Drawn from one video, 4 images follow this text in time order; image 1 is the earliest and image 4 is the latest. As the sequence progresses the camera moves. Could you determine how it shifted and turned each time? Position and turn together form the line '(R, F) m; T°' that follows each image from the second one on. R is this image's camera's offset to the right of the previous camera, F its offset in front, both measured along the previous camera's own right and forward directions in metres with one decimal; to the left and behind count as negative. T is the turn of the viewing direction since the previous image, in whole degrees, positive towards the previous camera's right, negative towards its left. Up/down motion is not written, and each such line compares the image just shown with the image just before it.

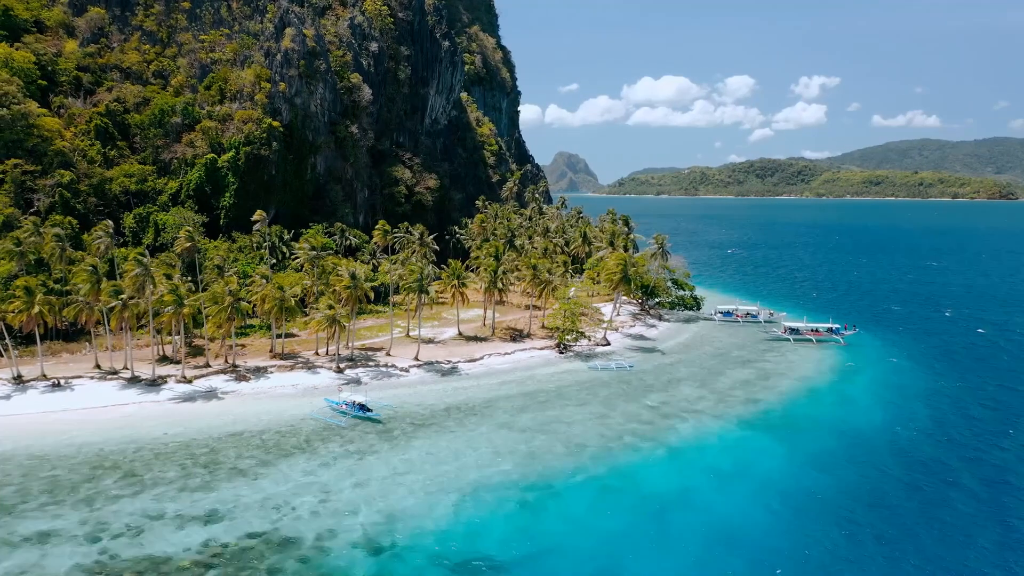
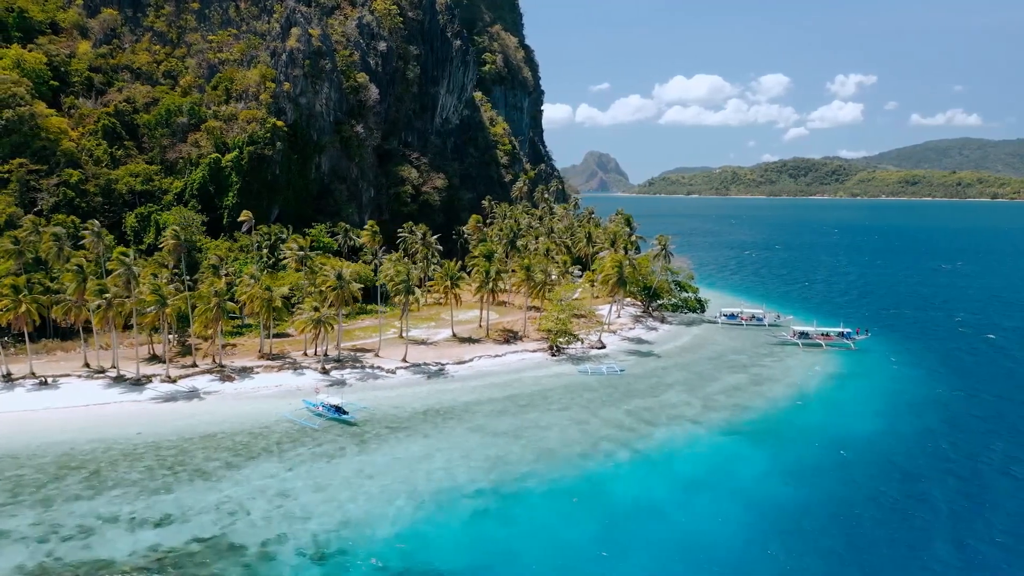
(+2.6, +0.8) m; -2°
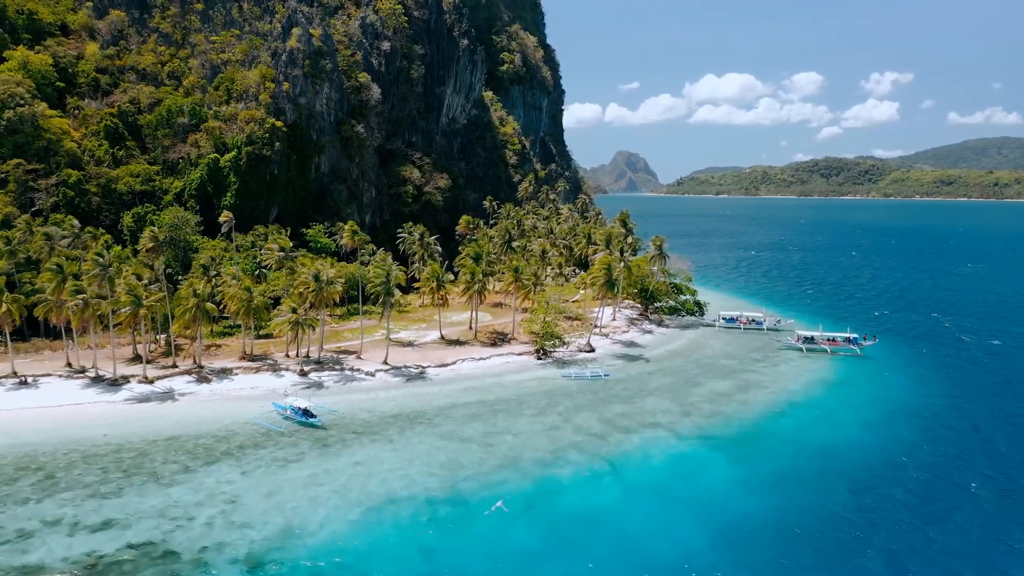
(+2.9, +0.7) m; -2°
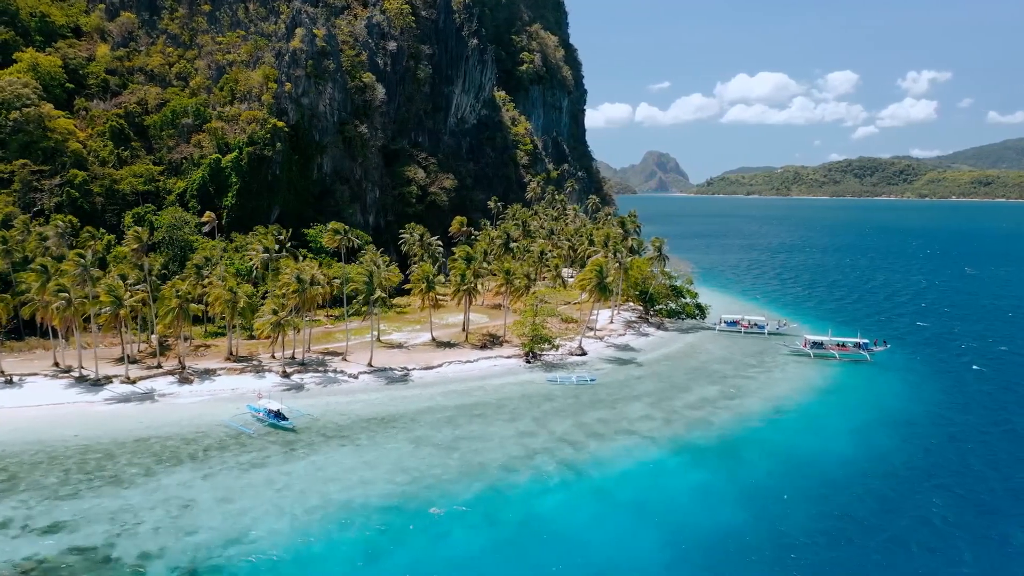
(+2.7, +0.7) m; -2°
